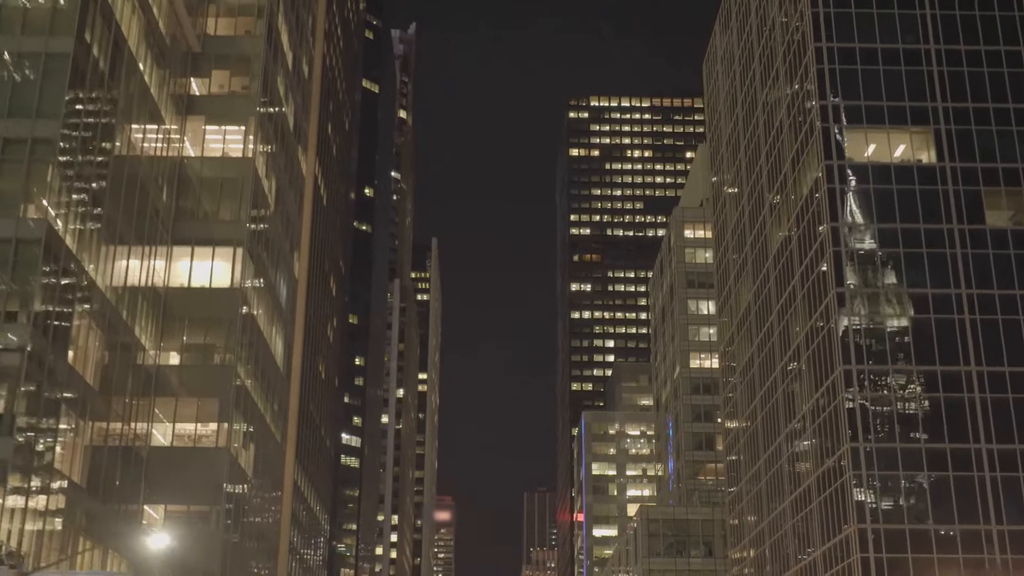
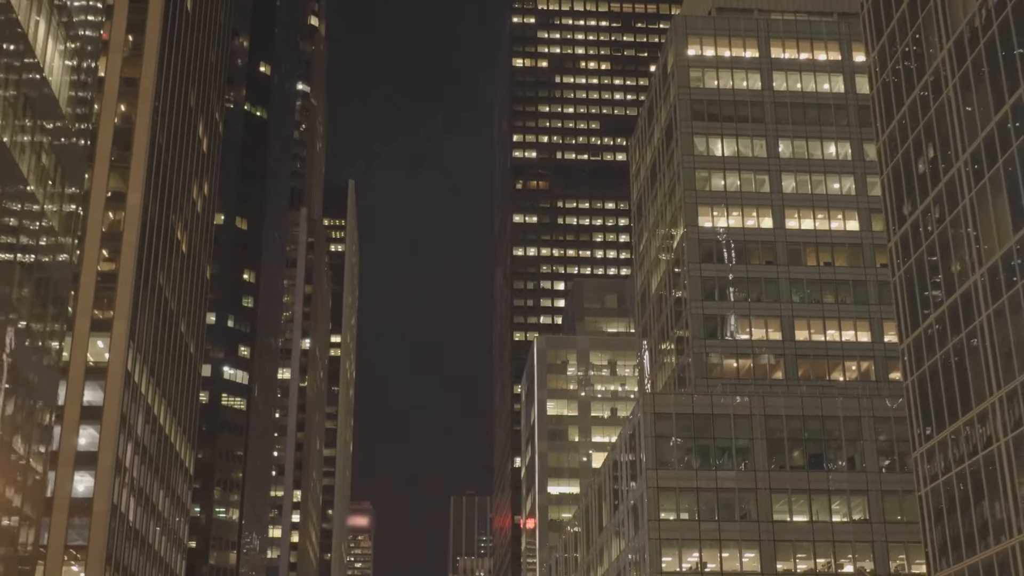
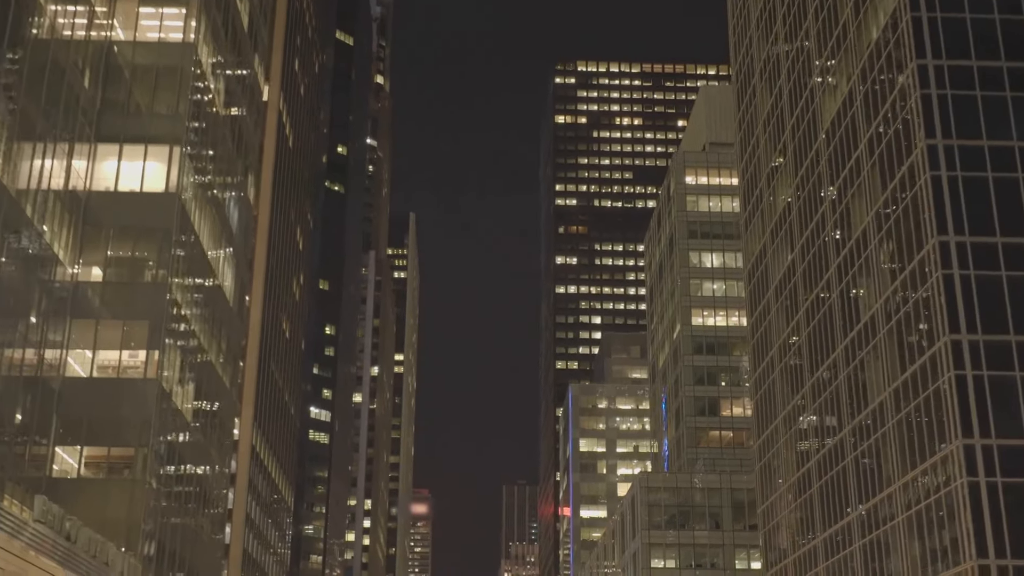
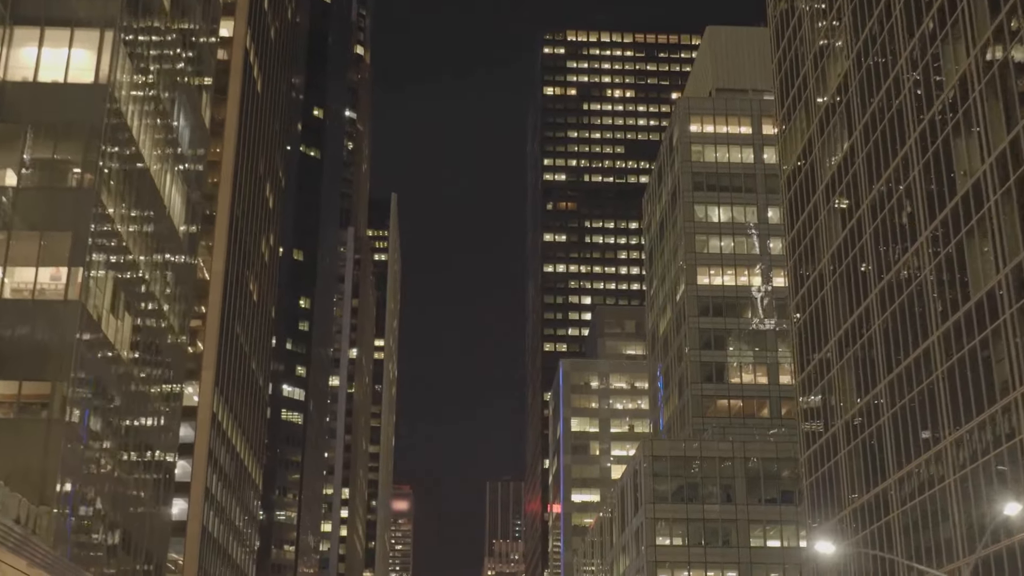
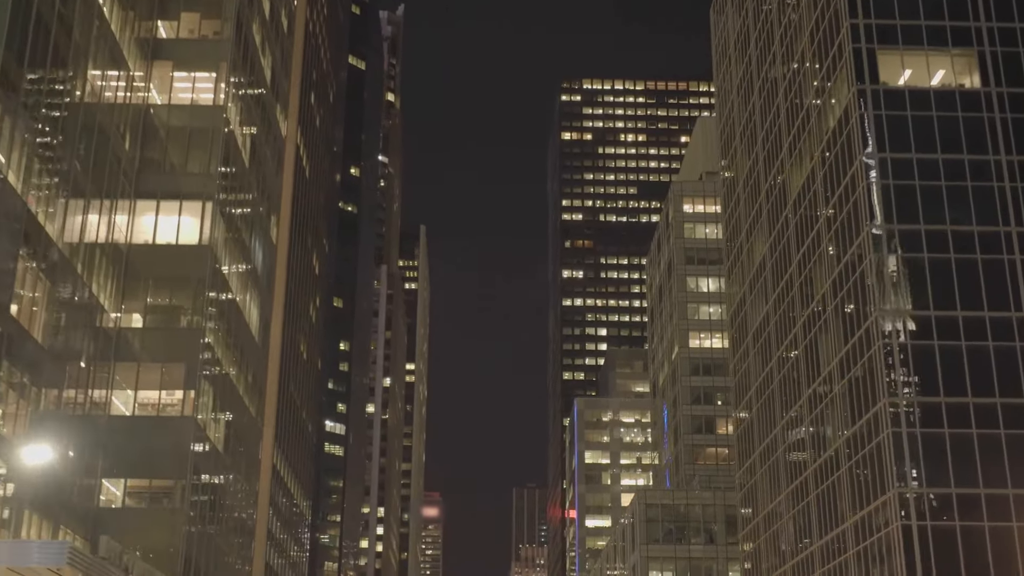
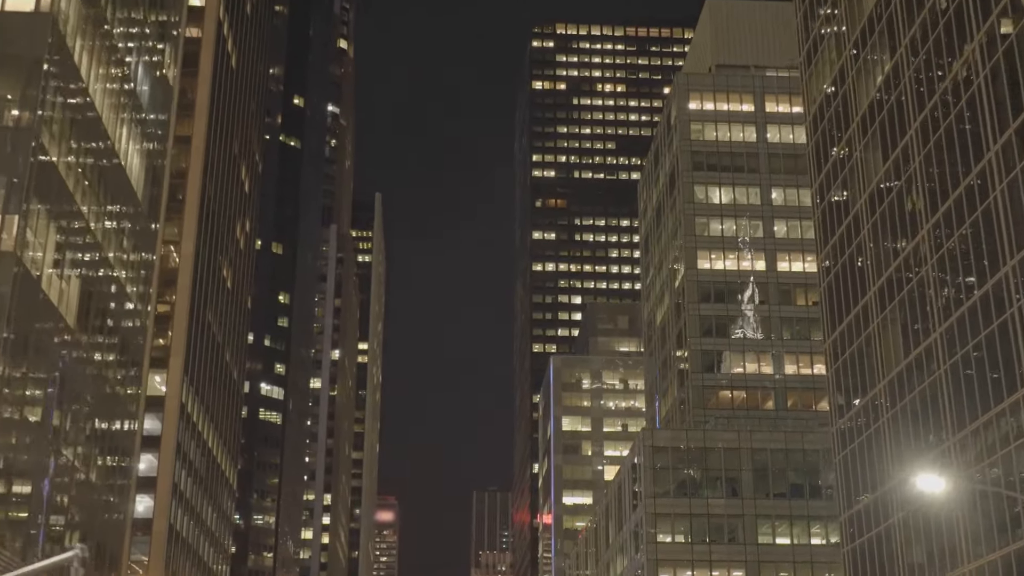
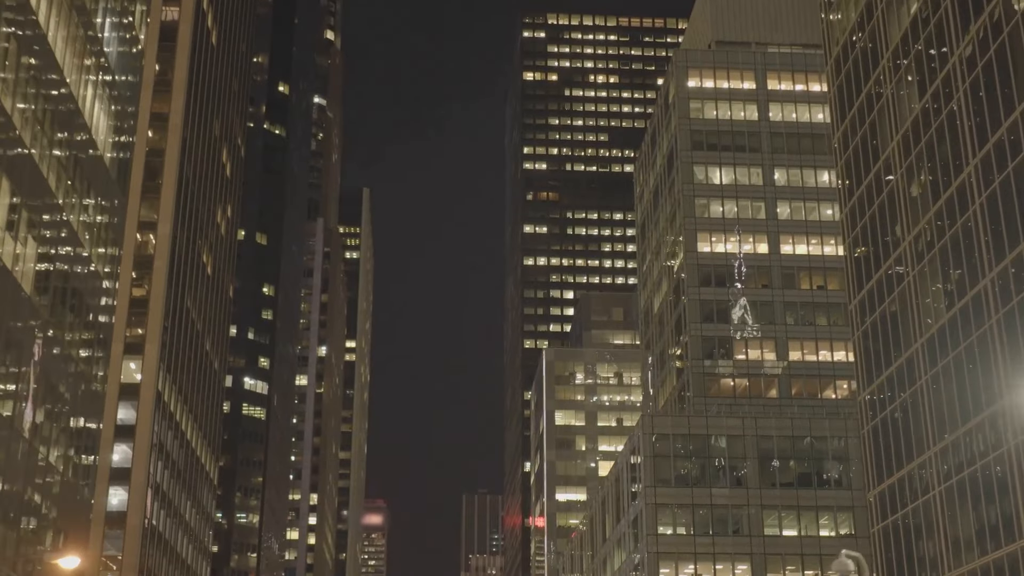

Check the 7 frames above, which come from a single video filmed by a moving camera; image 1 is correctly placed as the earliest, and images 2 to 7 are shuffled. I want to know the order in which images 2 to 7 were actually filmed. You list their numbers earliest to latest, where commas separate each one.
5, 3, 4, 6, 7, 2
